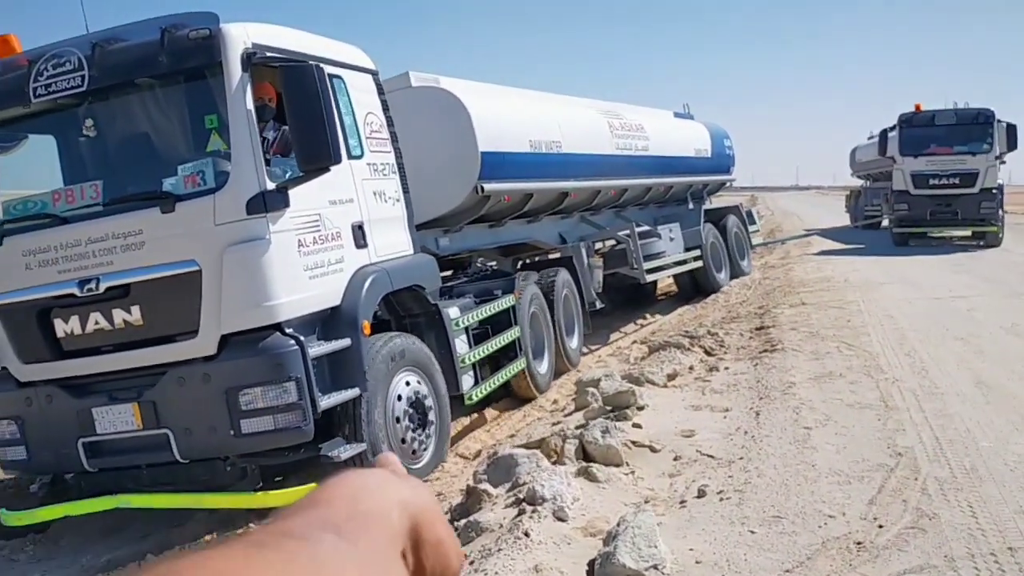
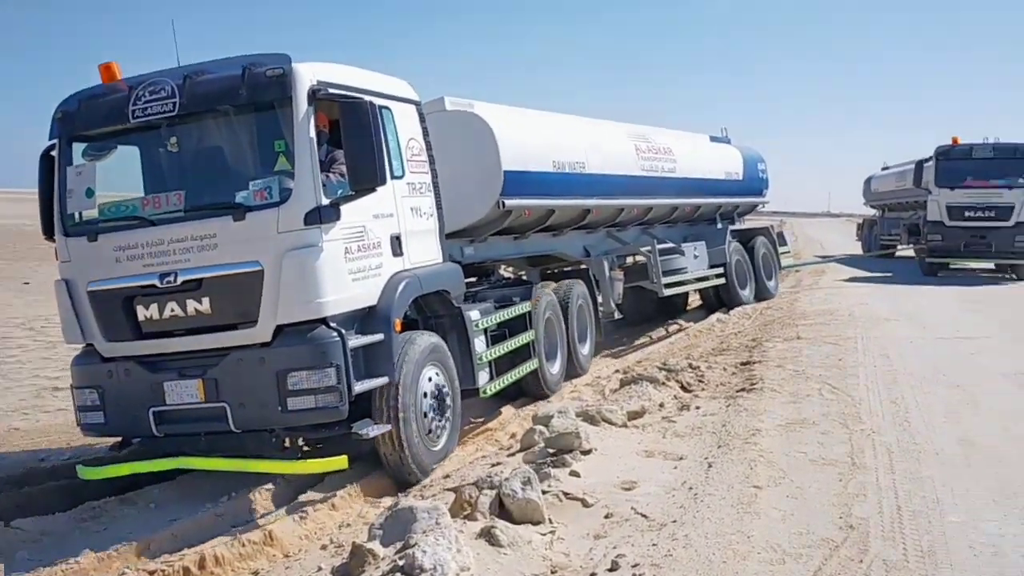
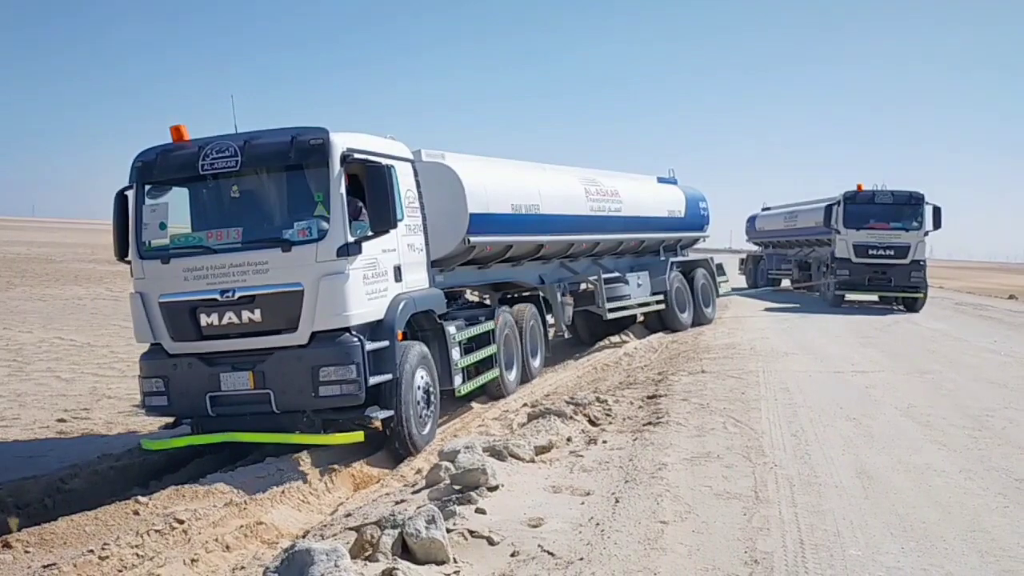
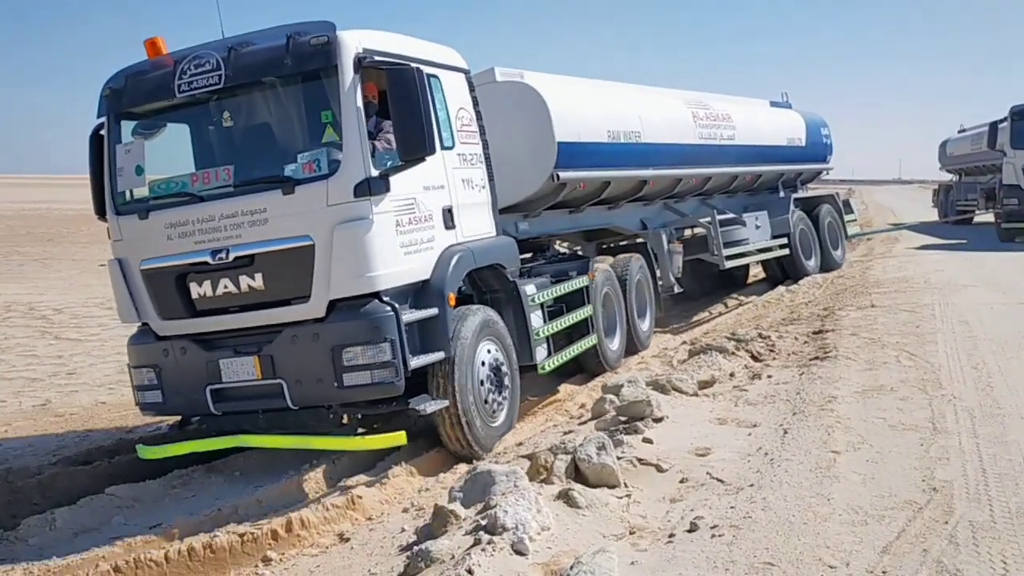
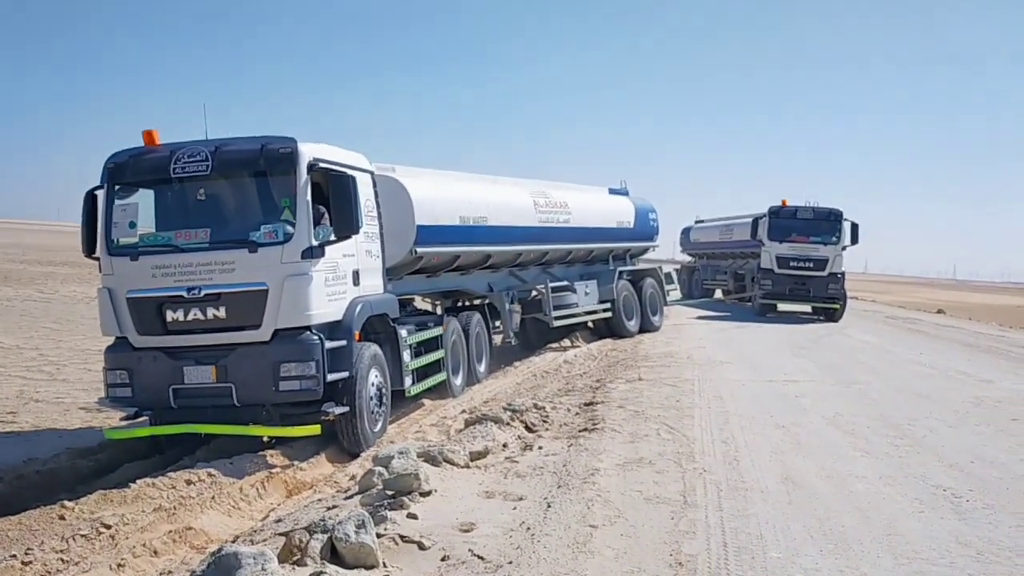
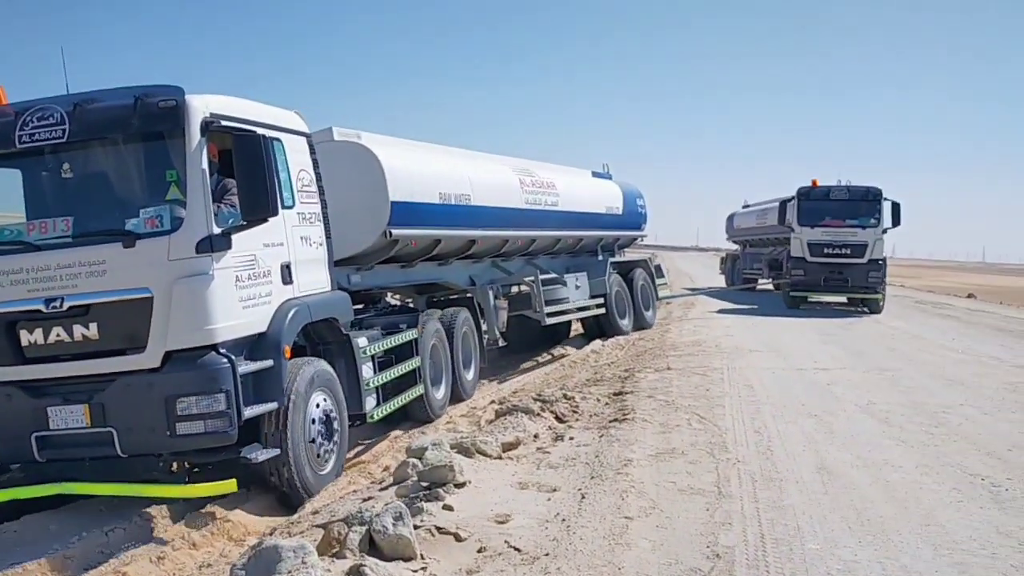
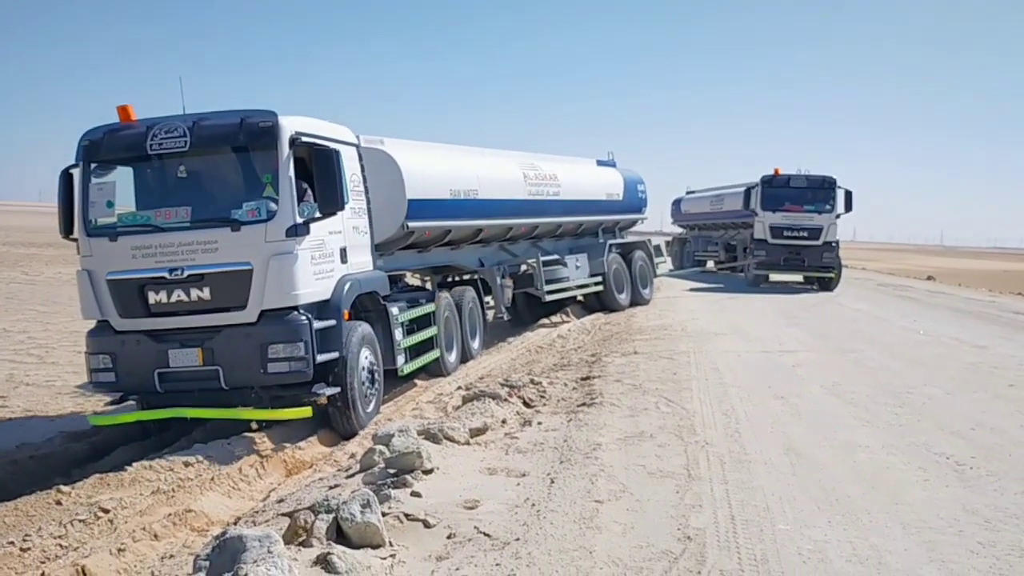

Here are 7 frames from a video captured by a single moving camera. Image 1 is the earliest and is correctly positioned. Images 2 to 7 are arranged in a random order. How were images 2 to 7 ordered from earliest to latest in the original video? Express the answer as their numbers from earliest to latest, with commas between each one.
4, 2, 6, 3, 7, 5
